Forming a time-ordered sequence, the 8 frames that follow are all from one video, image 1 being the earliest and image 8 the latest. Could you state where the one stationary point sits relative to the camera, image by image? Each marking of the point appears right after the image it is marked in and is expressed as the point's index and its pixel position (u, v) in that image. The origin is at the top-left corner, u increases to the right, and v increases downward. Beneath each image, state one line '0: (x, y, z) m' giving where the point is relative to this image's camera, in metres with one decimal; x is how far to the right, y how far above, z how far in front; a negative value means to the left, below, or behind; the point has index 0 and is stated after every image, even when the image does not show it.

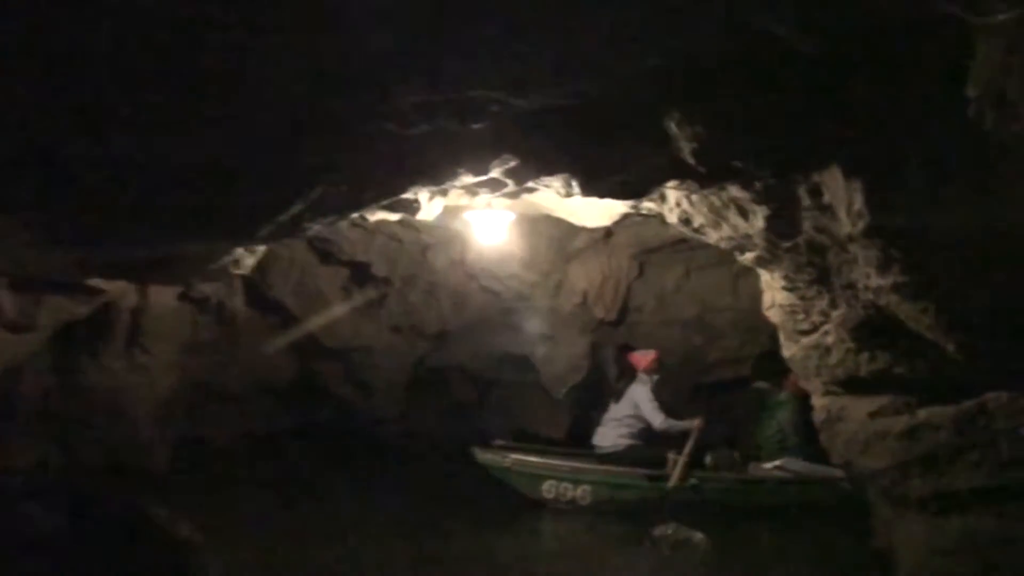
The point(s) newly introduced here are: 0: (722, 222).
0: (+0.8, +0.2, +3.9) m
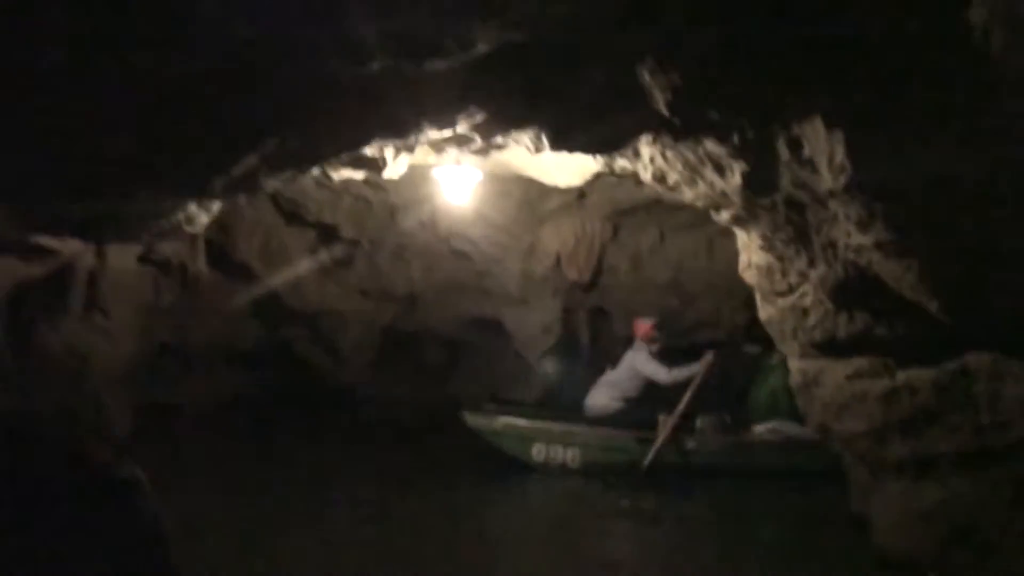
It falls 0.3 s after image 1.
0: (+0.7, +0.4, +3.8) m
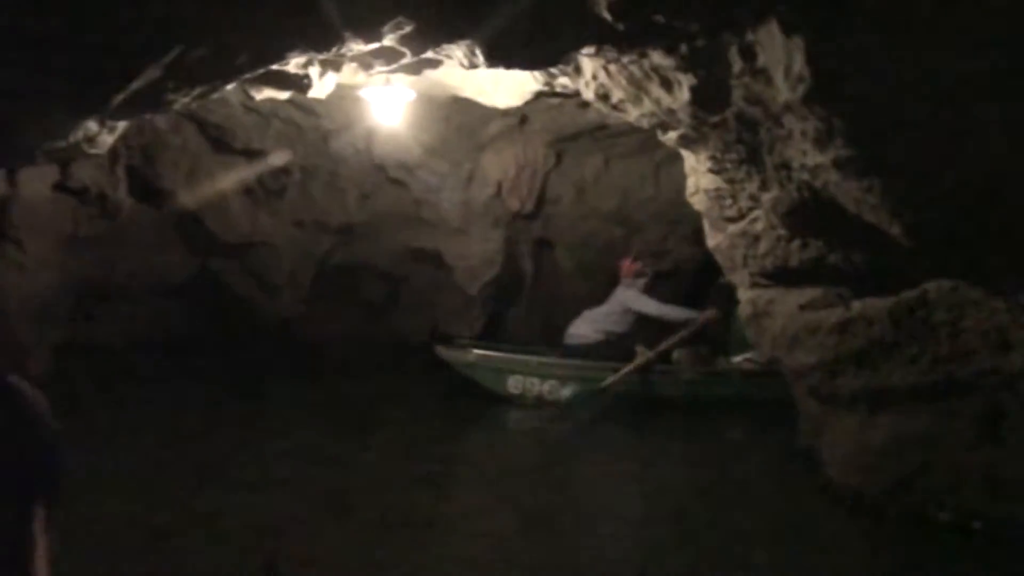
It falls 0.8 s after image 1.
0: (+0.4, +0.6, +3.5) m
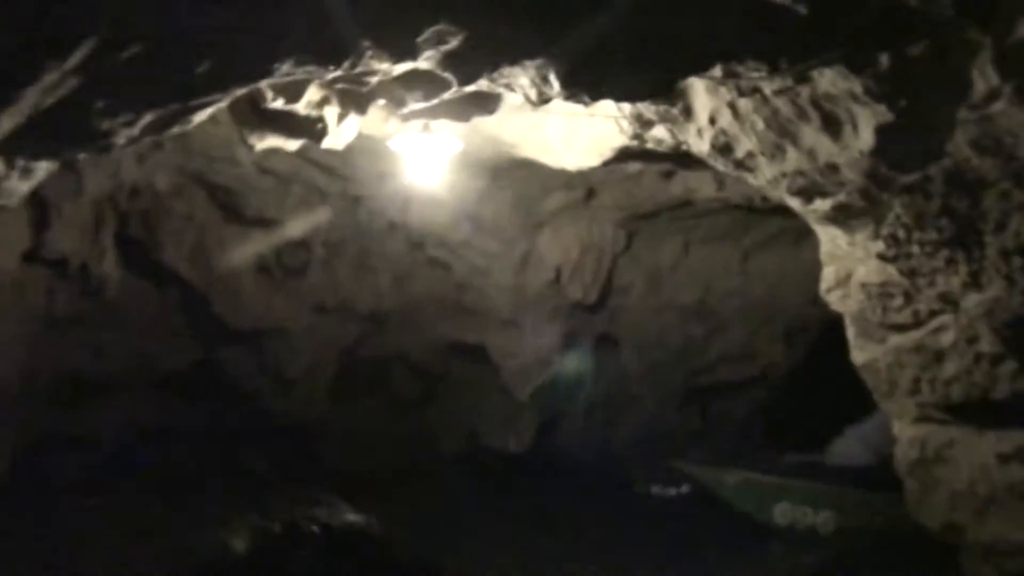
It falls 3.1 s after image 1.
0: (+0.6, +0.3, +2.5) m
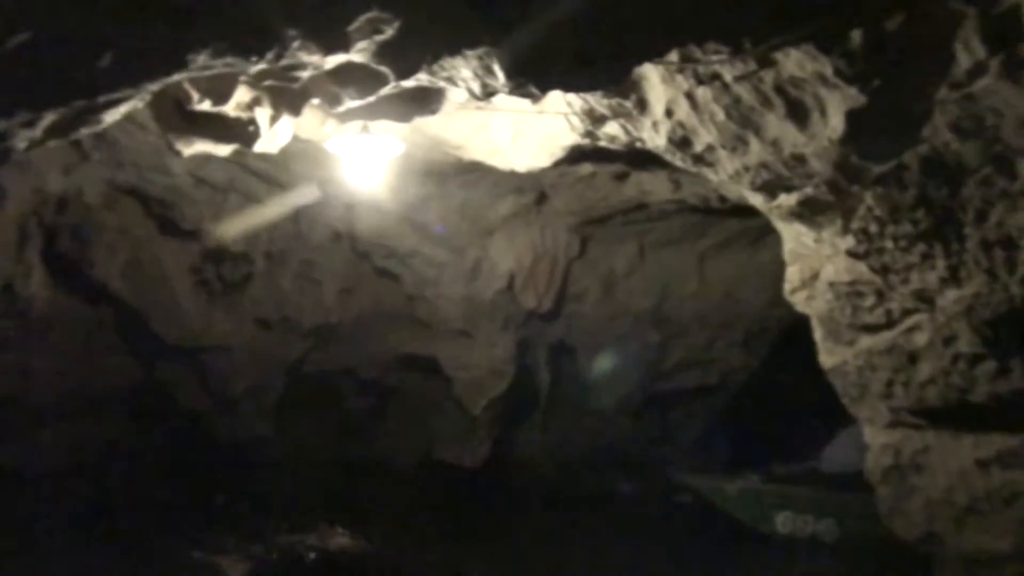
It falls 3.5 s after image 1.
0: (+0.5, +0.3, +2.3) m
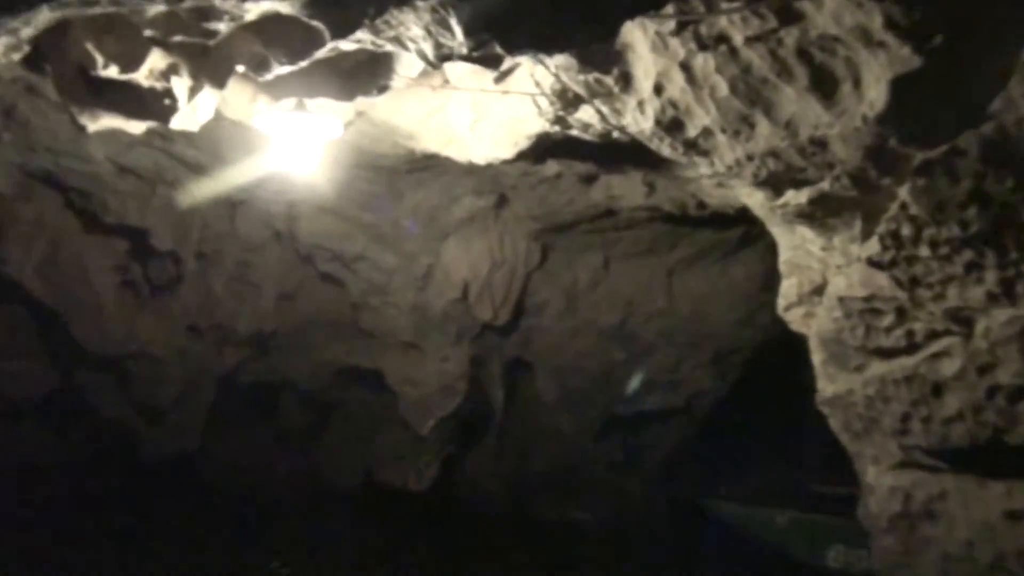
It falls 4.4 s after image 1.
0: (+0.4, +0.3, +1.9) m
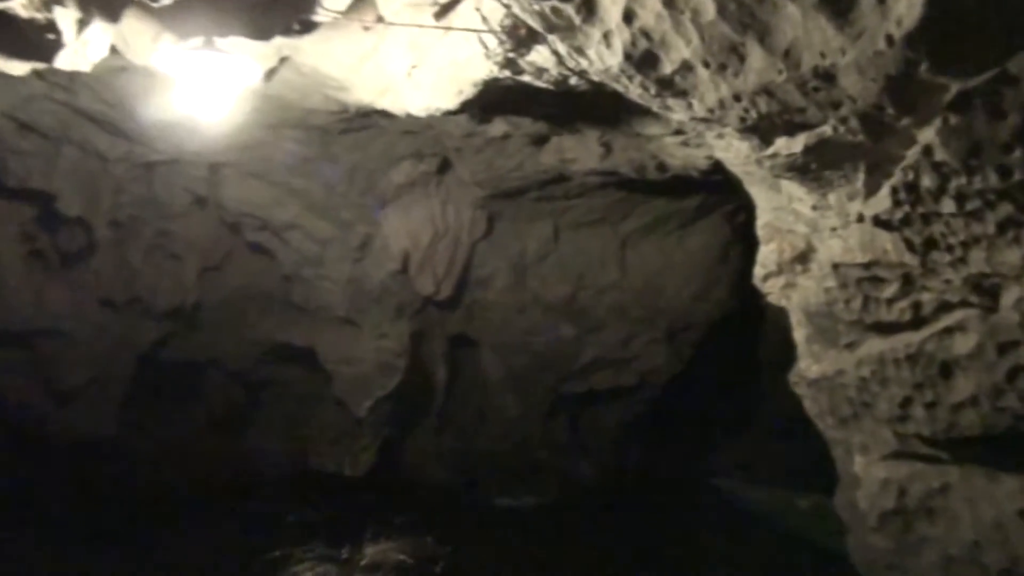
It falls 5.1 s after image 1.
0: (+0.3, +0.4, +1.6) m
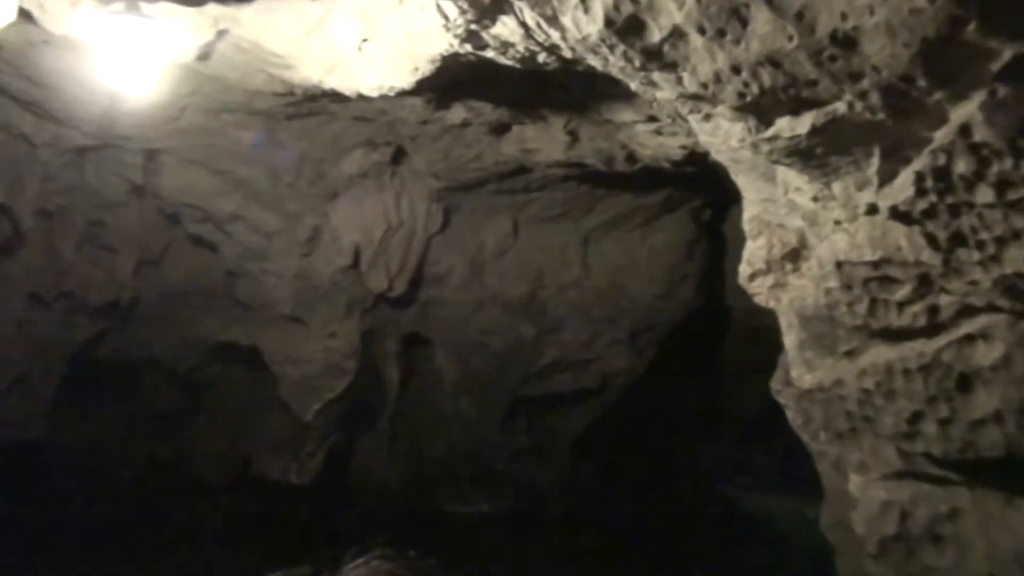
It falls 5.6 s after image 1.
0: (+0.3, +0.4, +1.4) m
